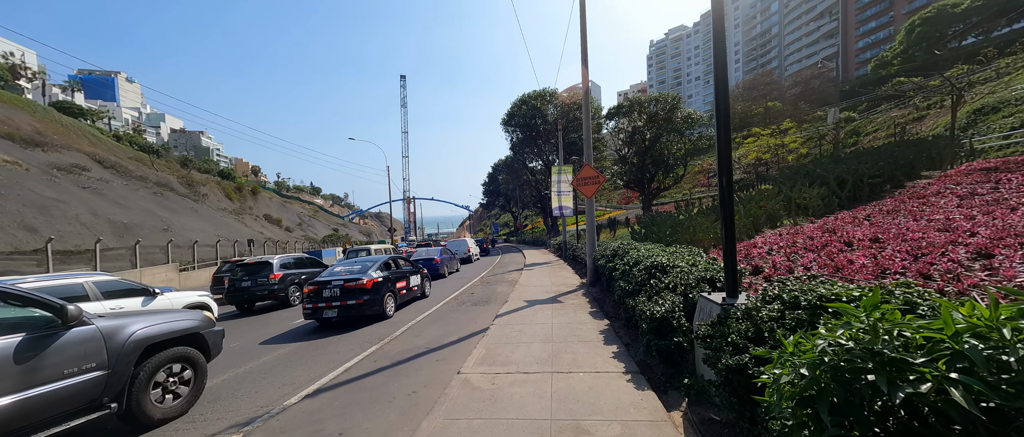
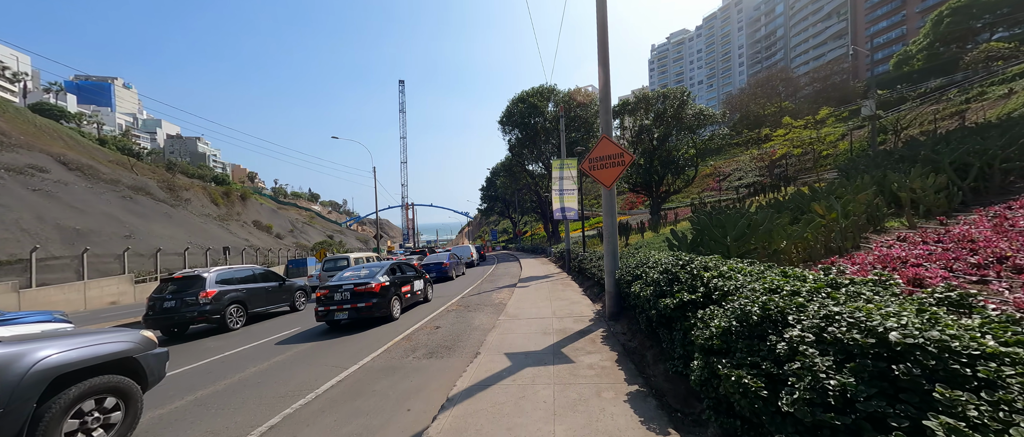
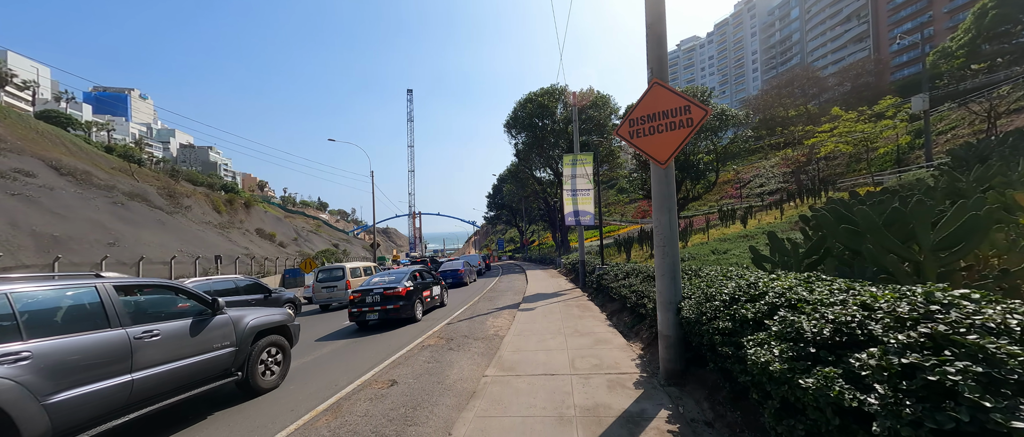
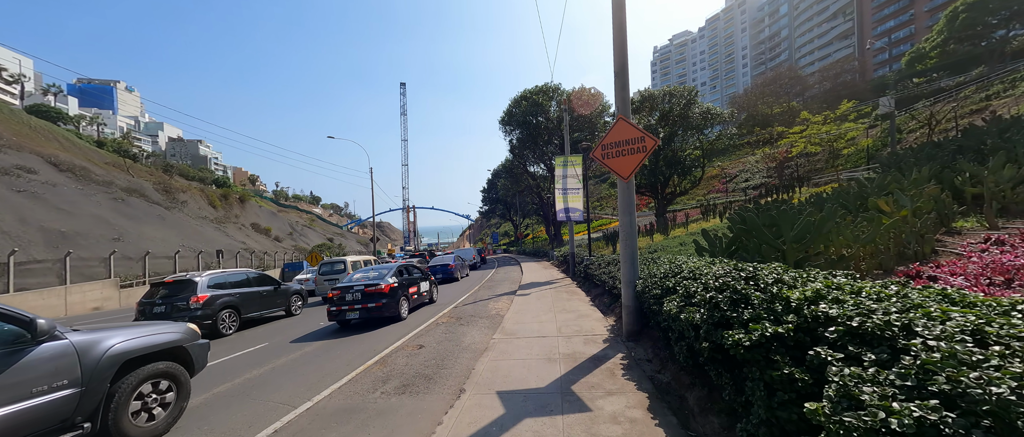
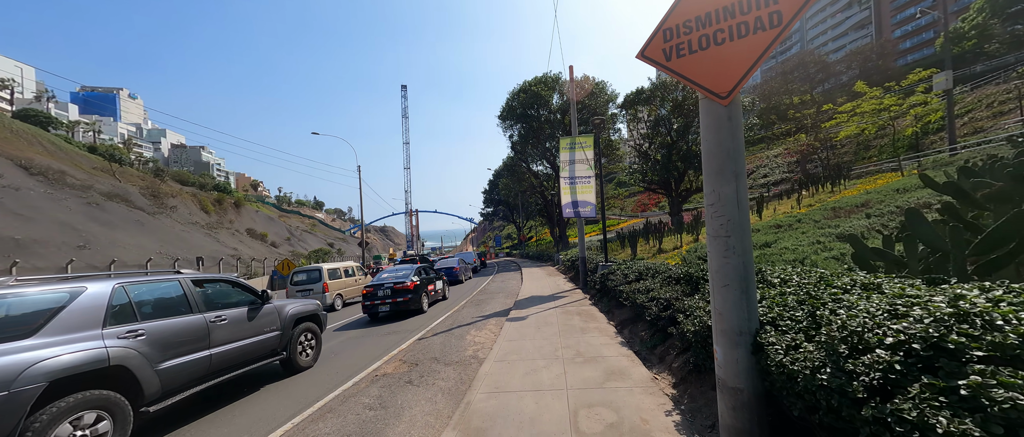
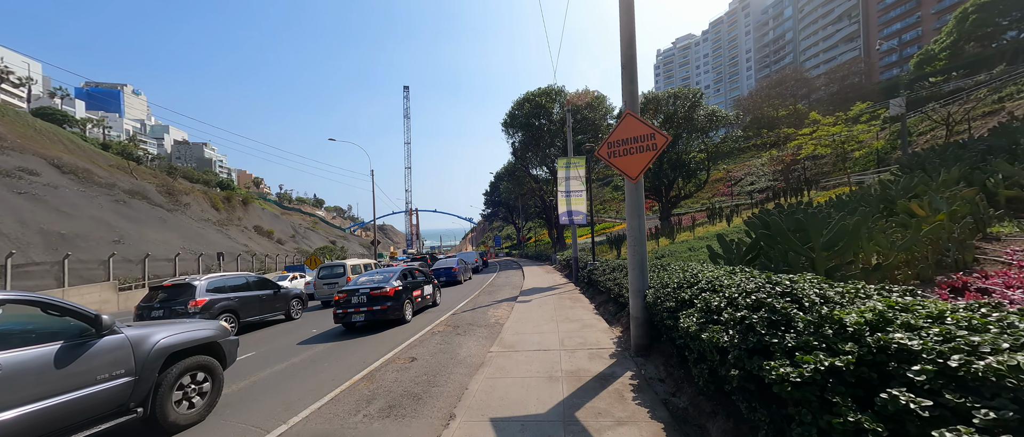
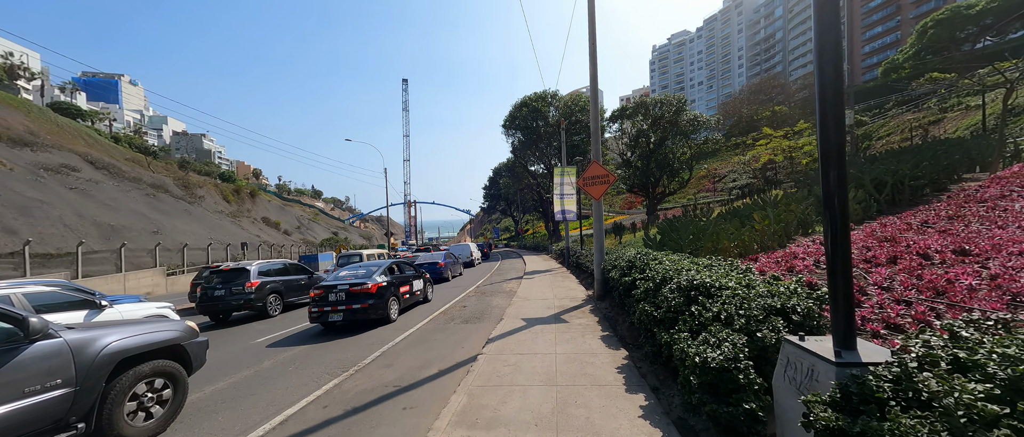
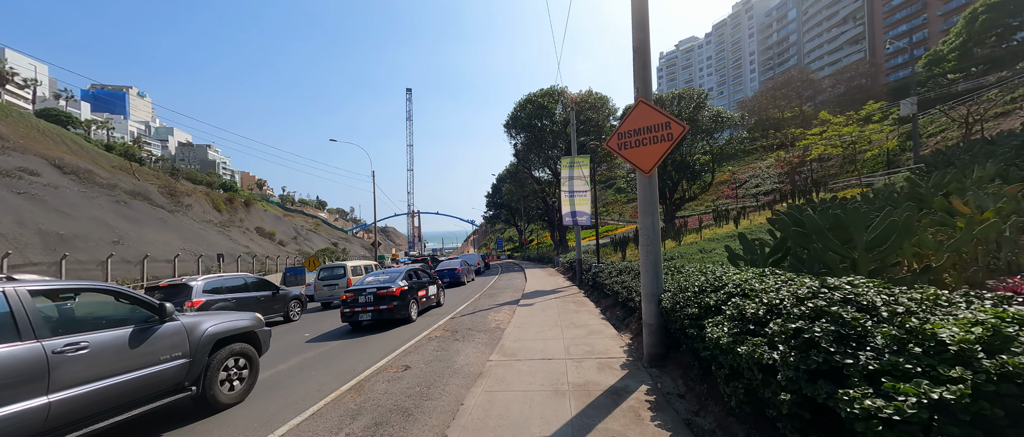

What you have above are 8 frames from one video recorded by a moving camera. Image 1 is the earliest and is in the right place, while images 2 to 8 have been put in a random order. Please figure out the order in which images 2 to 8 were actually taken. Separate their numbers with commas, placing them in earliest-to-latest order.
7, 2, 4, 6, 8, 3, 5
